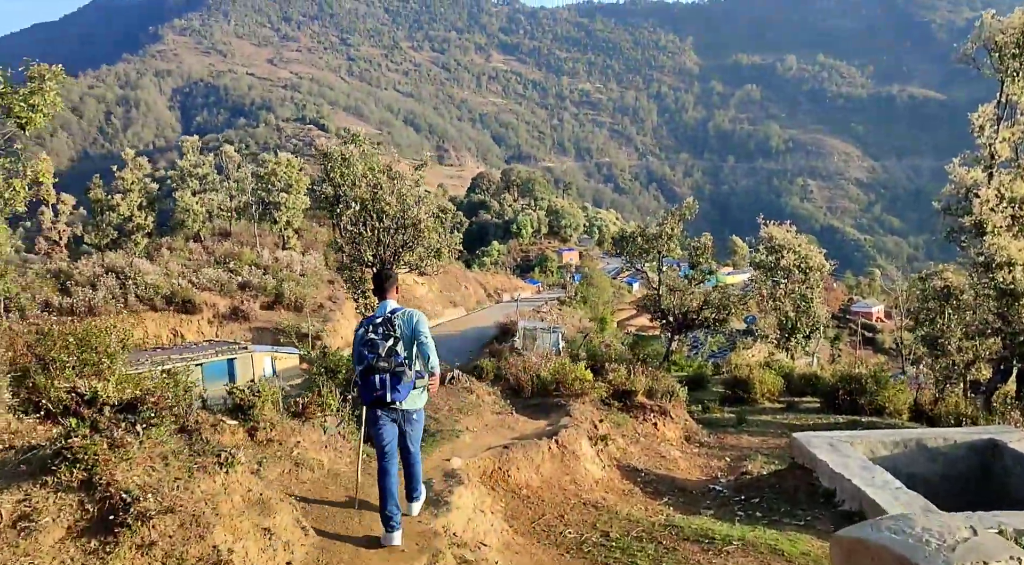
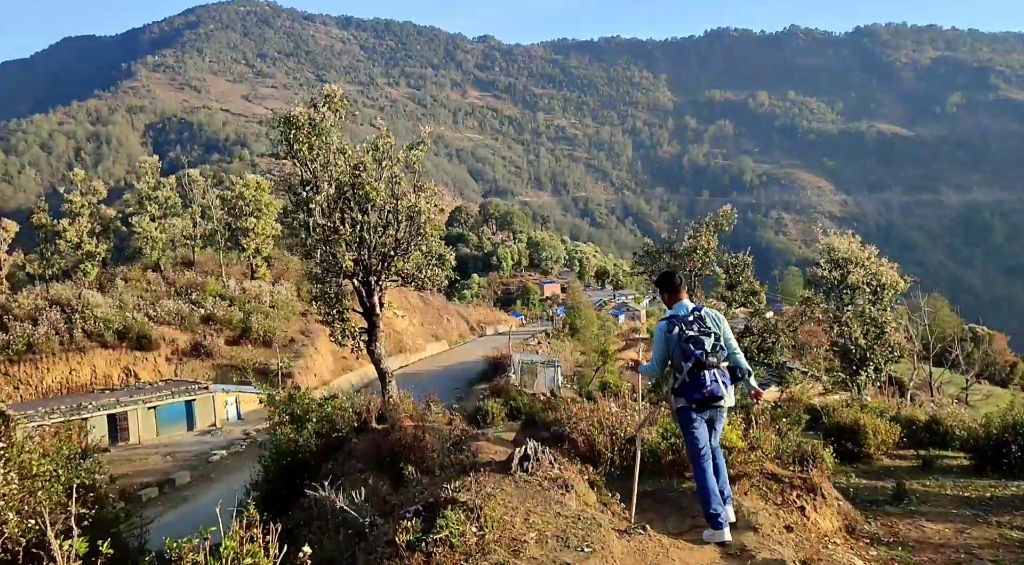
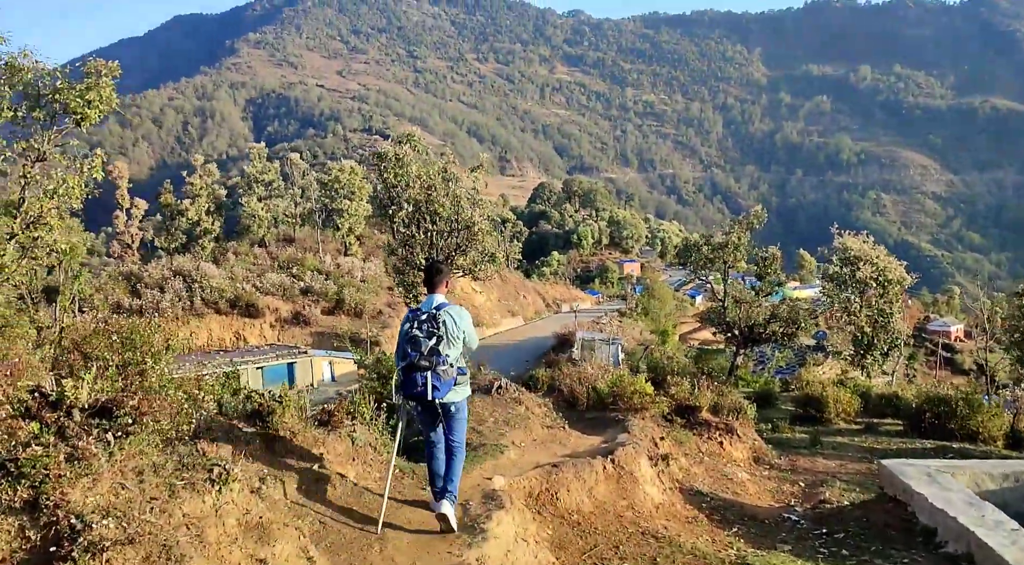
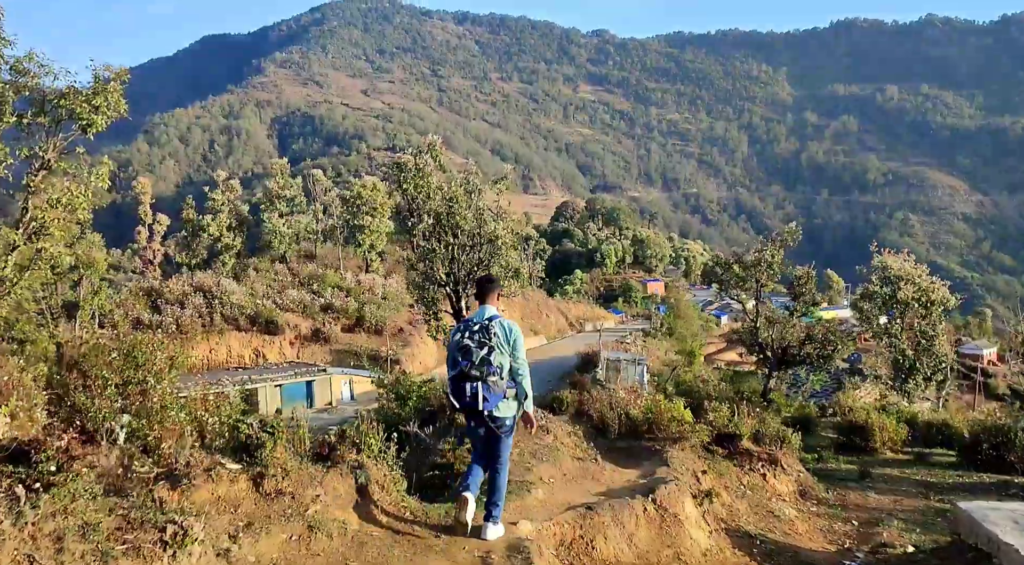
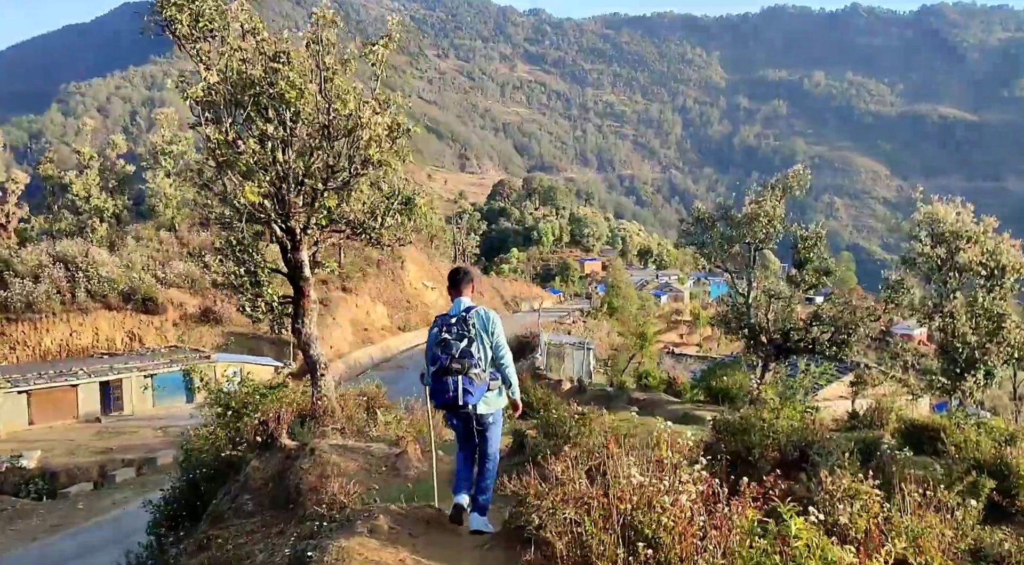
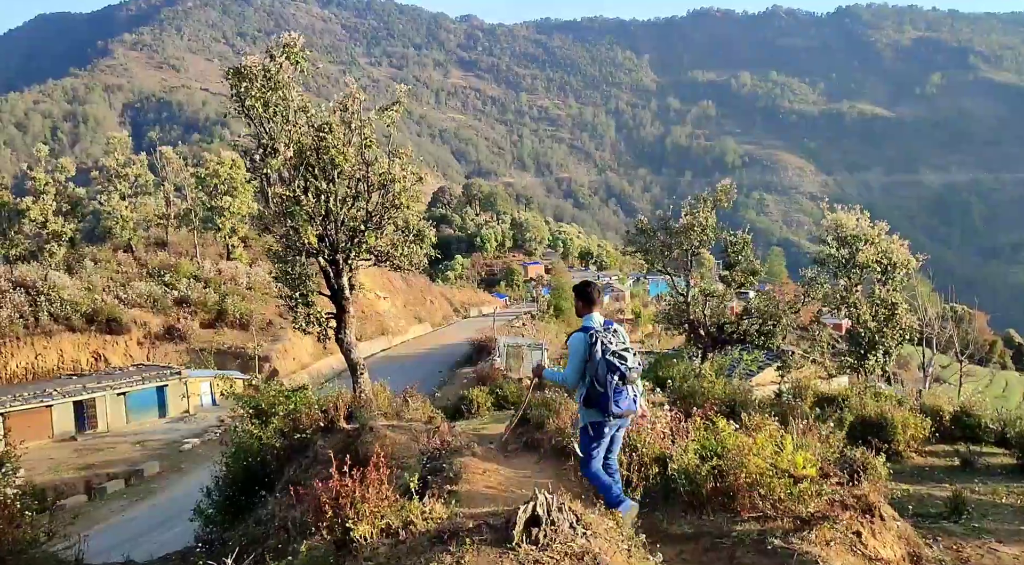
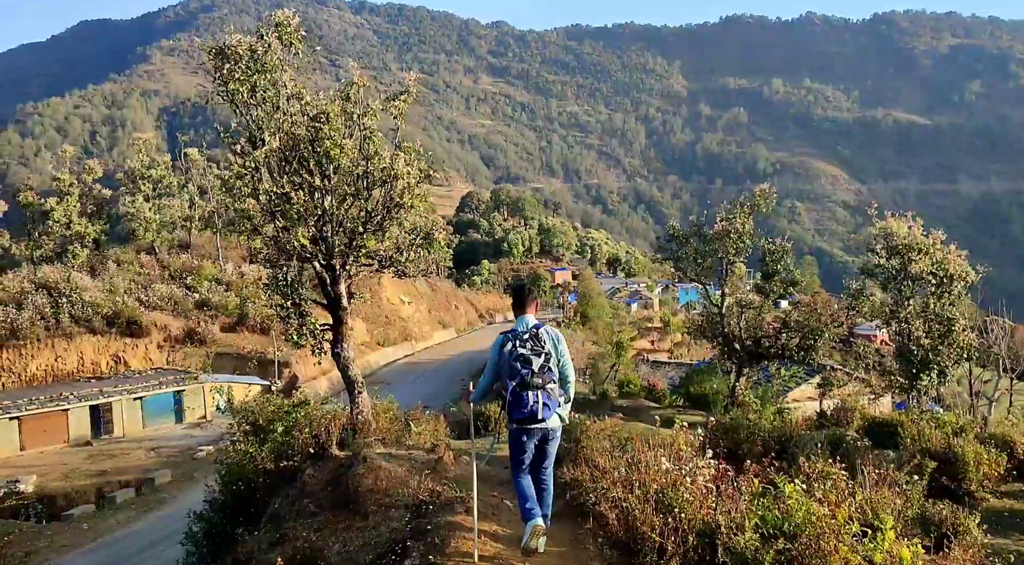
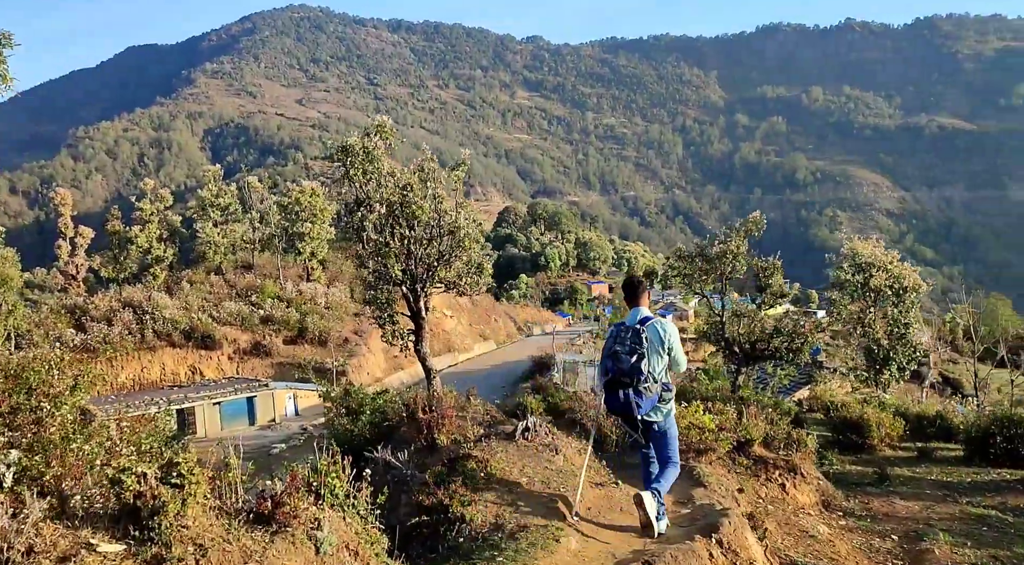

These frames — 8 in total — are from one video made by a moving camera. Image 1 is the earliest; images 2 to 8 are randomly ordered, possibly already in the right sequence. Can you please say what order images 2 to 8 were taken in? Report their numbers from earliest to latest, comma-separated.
3, 4, 8, 2, 6, 7, 5
